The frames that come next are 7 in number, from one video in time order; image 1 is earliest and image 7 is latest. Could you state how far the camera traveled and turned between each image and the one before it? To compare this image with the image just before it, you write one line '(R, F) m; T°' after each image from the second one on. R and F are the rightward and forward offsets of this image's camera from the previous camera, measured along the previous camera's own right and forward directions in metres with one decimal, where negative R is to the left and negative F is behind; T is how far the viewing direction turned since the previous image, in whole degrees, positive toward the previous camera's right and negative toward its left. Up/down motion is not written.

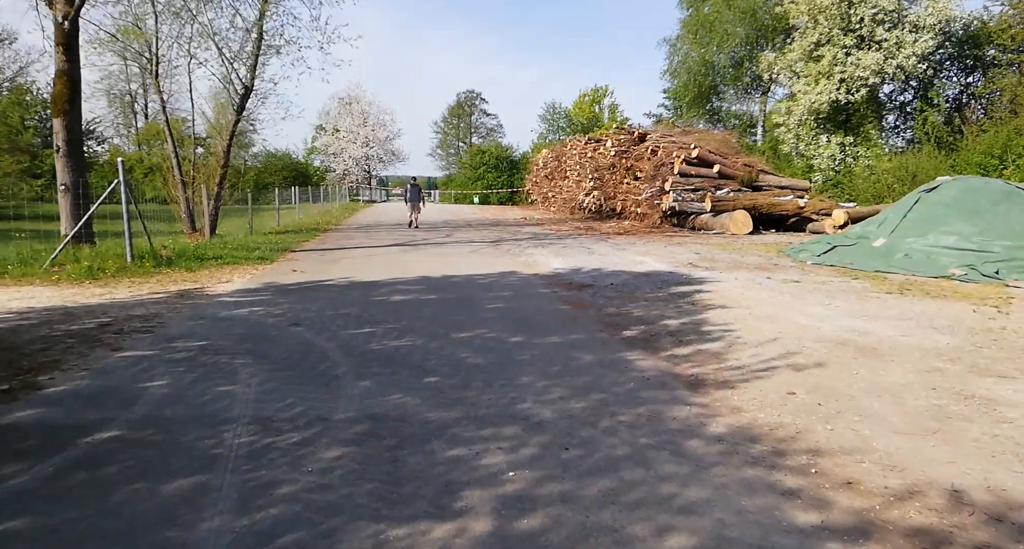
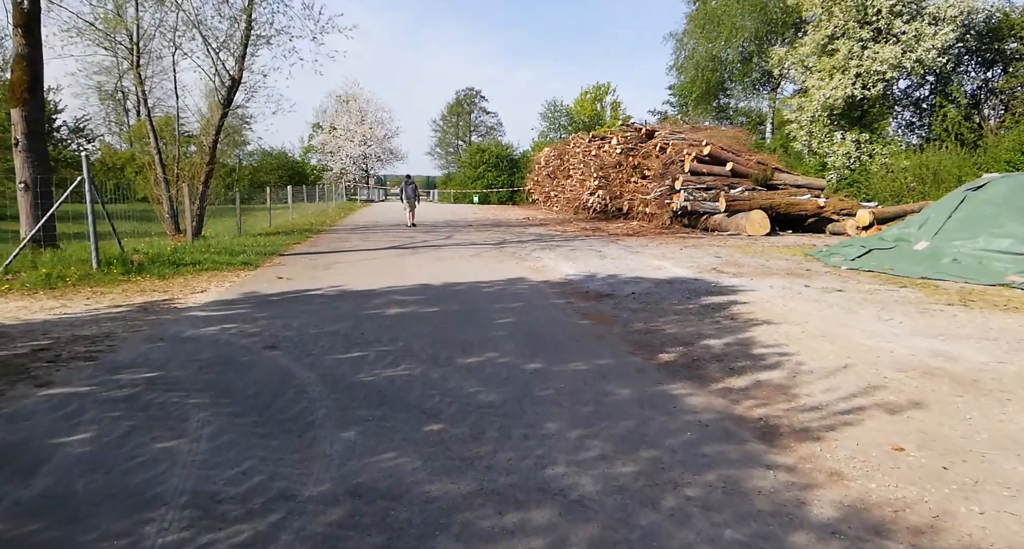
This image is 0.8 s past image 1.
(-0.1, +1.0) m; 0°
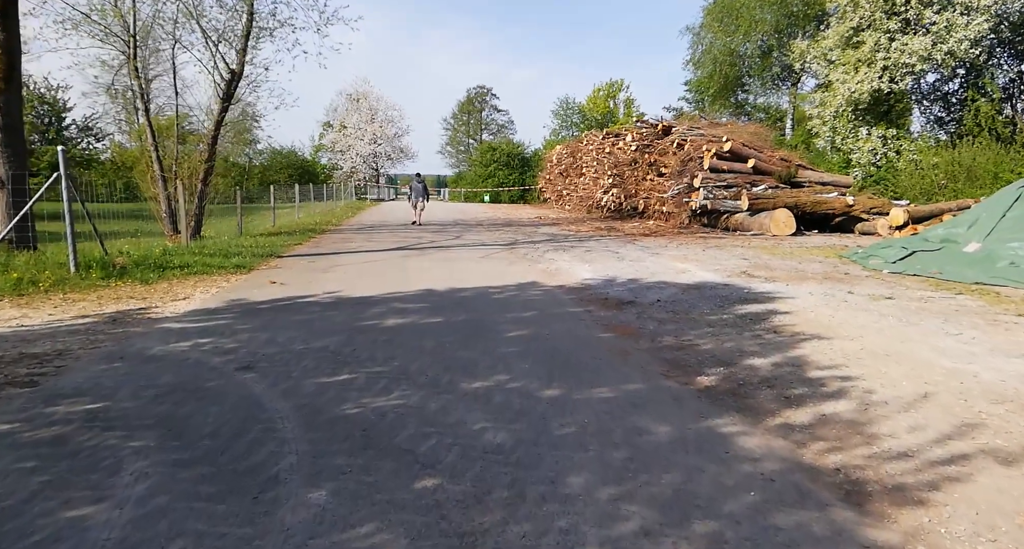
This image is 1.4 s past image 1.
(0.0, +0.8) m; -1°
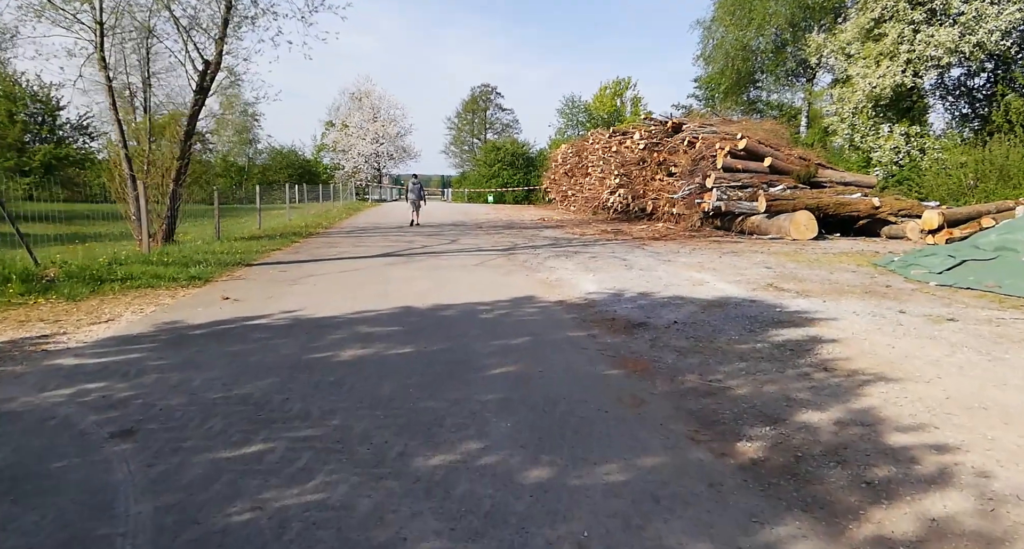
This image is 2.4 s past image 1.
(+0.2, +1.3) m; -1°
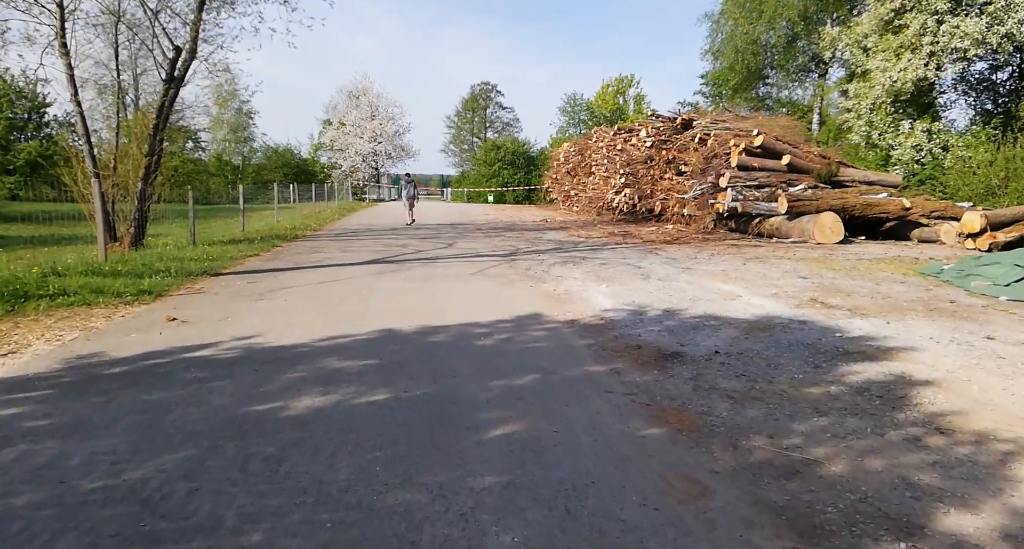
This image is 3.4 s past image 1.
(0.0, +1.3) m; 0°
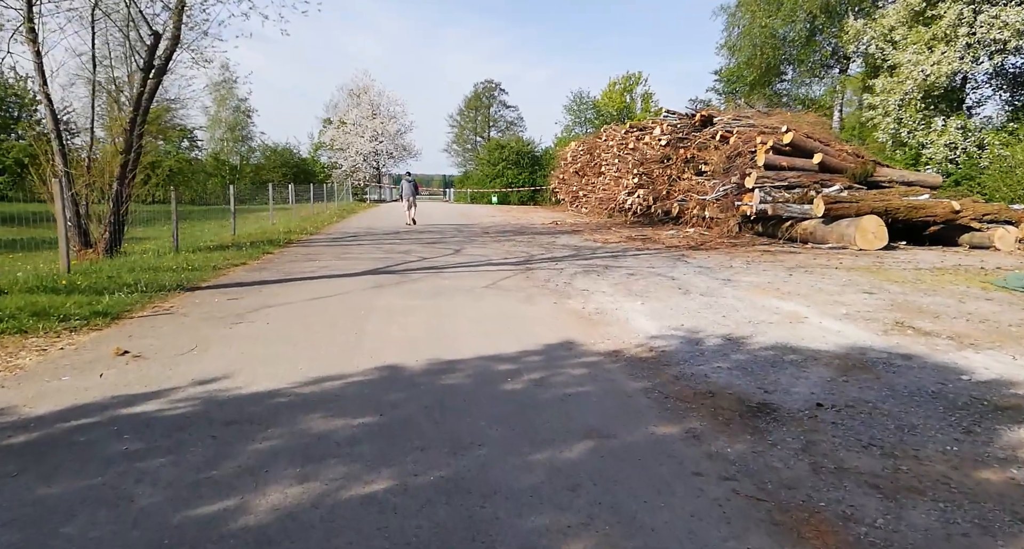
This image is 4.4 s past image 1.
(-0.2, +1.3) m; 0°
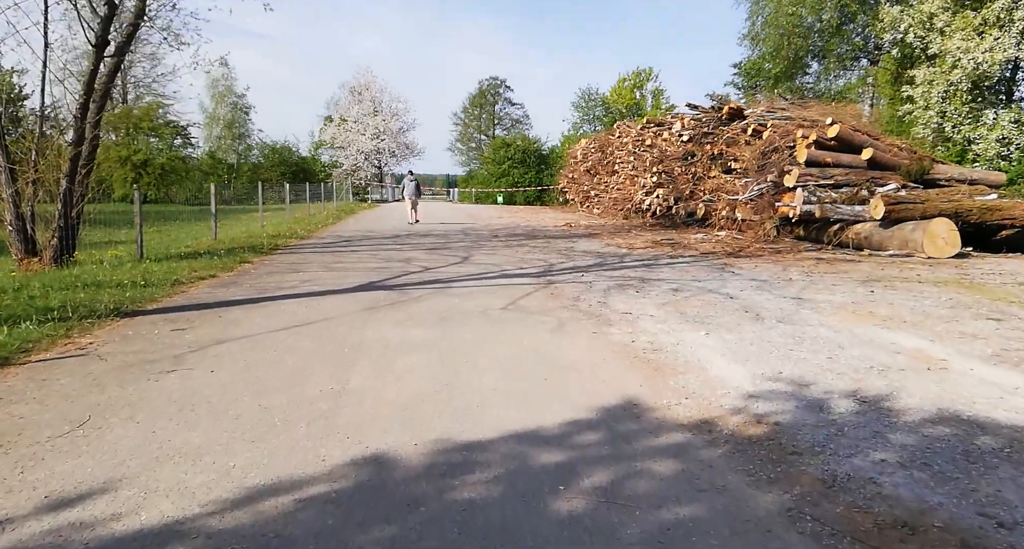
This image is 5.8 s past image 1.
(-0.2, +1.9) m; 0°
